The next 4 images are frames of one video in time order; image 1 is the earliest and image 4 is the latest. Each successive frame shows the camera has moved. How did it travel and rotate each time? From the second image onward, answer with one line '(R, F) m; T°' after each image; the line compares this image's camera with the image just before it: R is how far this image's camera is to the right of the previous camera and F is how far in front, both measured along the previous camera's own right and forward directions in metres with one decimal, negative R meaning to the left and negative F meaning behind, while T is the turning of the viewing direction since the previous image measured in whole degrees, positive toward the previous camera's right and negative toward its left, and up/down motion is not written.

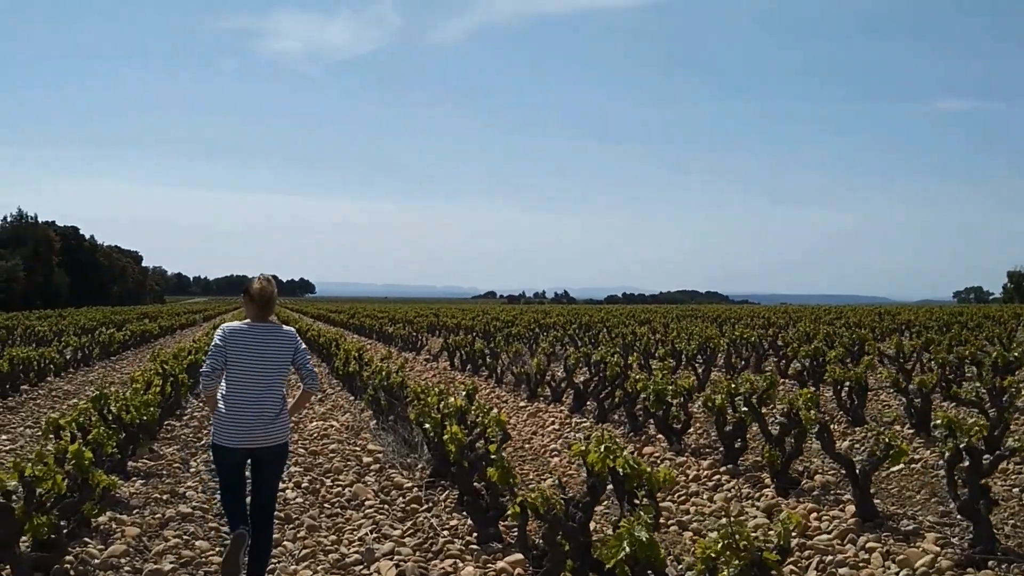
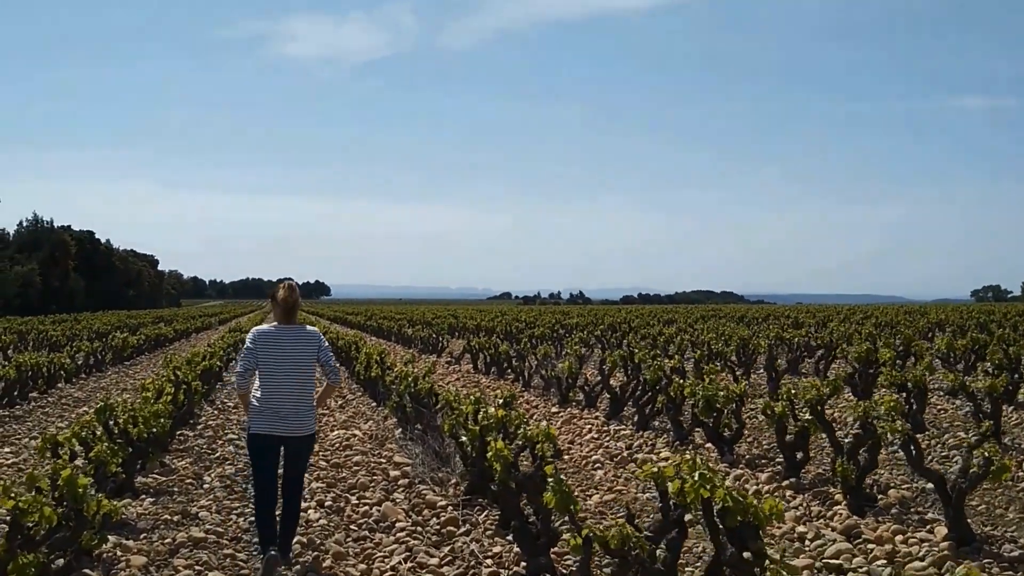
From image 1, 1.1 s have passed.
(-0.1, +0.6) m; -1°
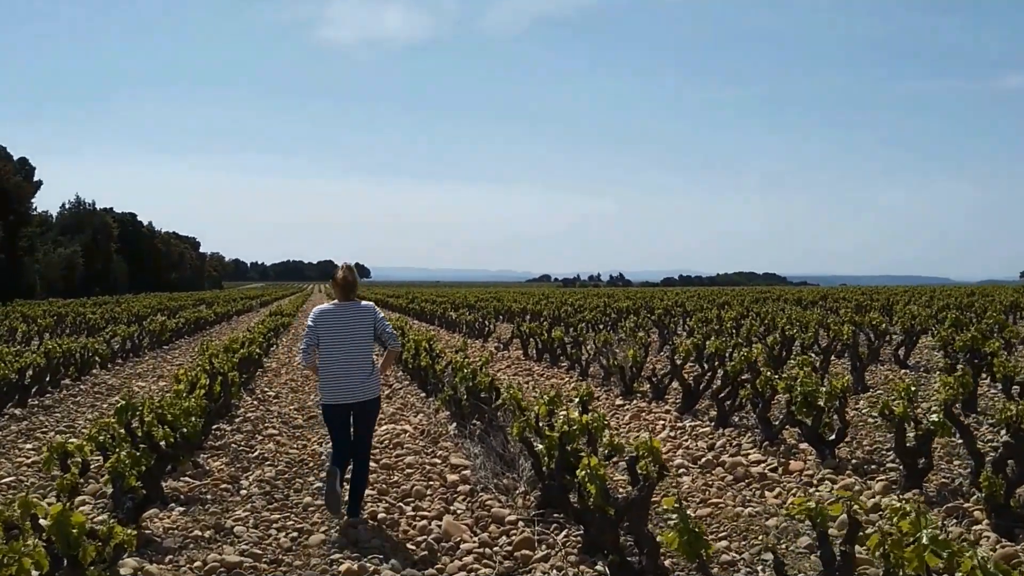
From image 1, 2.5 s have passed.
(-0.2, +0.8) m; -2°
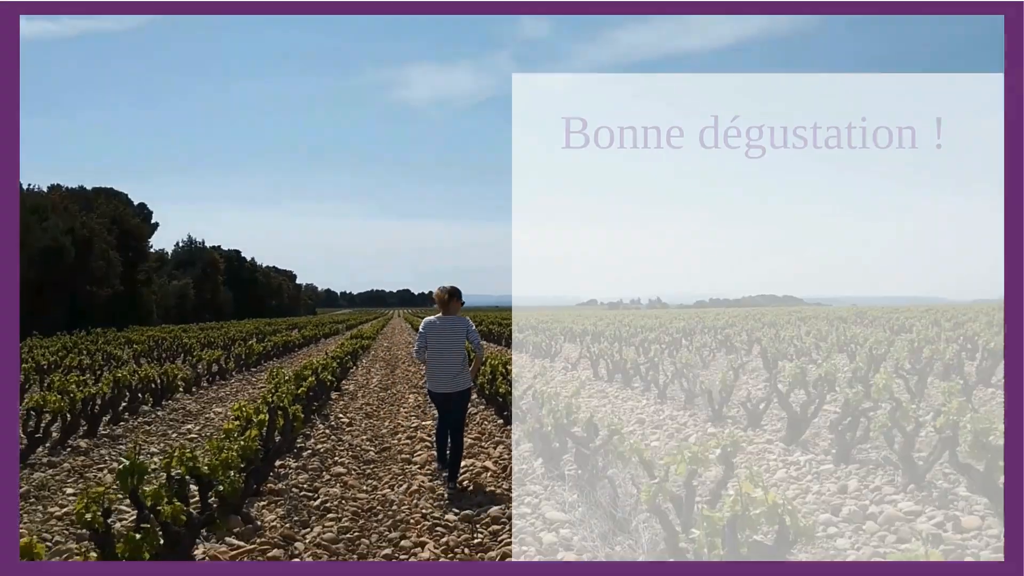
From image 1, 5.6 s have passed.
(0.0, +0.5) m; -4°
